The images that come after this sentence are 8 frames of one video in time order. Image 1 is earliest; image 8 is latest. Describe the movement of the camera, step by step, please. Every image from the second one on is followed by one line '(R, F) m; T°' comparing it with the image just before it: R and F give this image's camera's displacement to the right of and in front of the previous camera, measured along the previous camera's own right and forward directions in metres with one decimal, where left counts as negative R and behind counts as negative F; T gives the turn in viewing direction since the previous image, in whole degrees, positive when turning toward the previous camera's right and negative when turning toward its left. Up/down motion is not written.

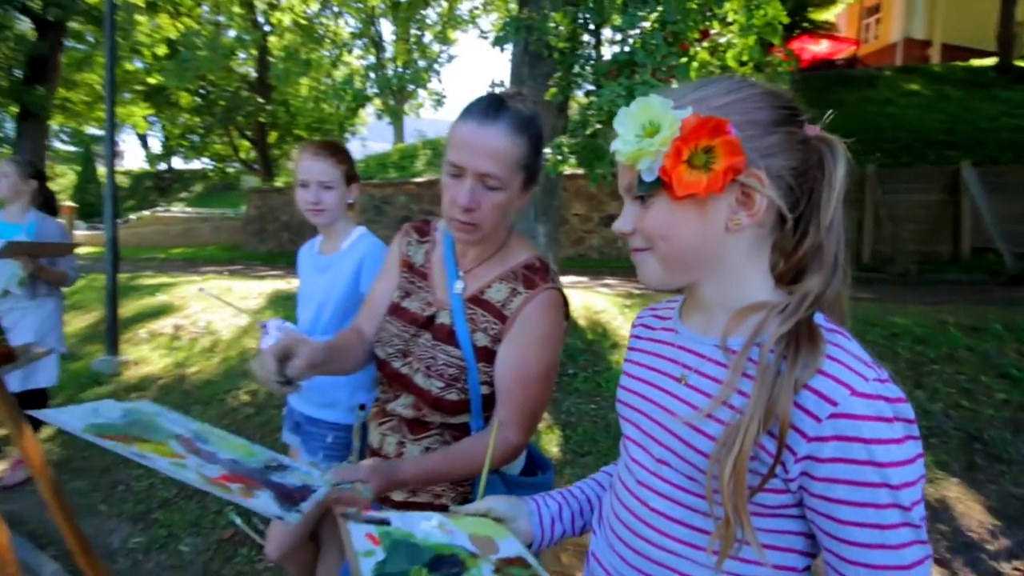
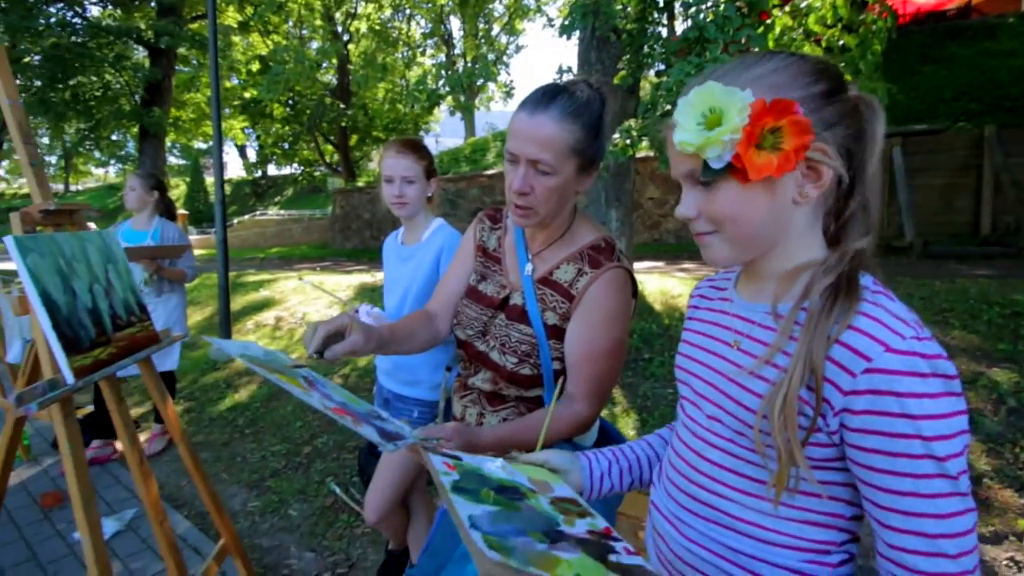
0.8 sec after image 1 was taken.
(+0.1, -0.2) m; -7°
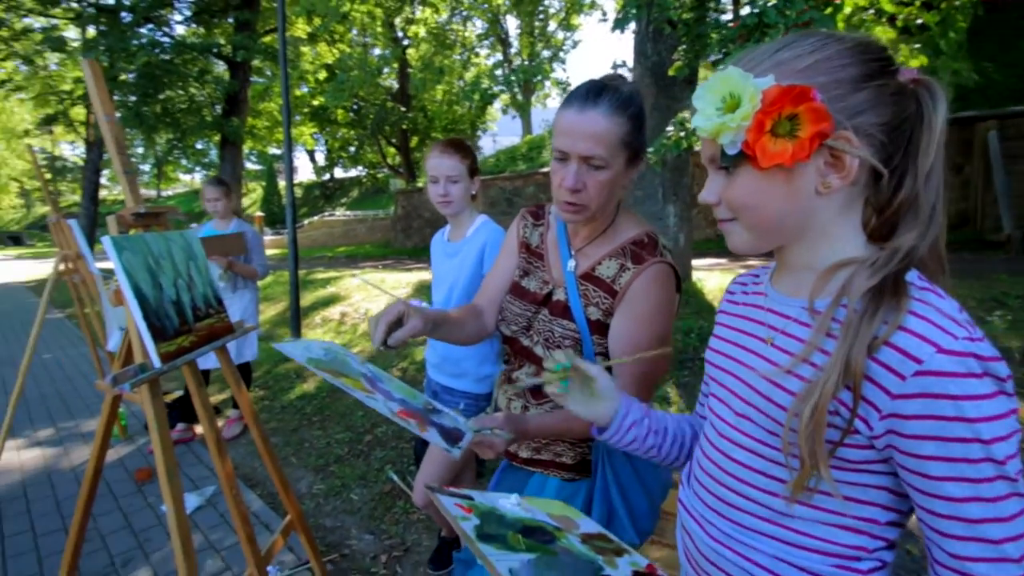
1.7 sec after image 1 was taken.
(+0.1, -0.1) m; -7°
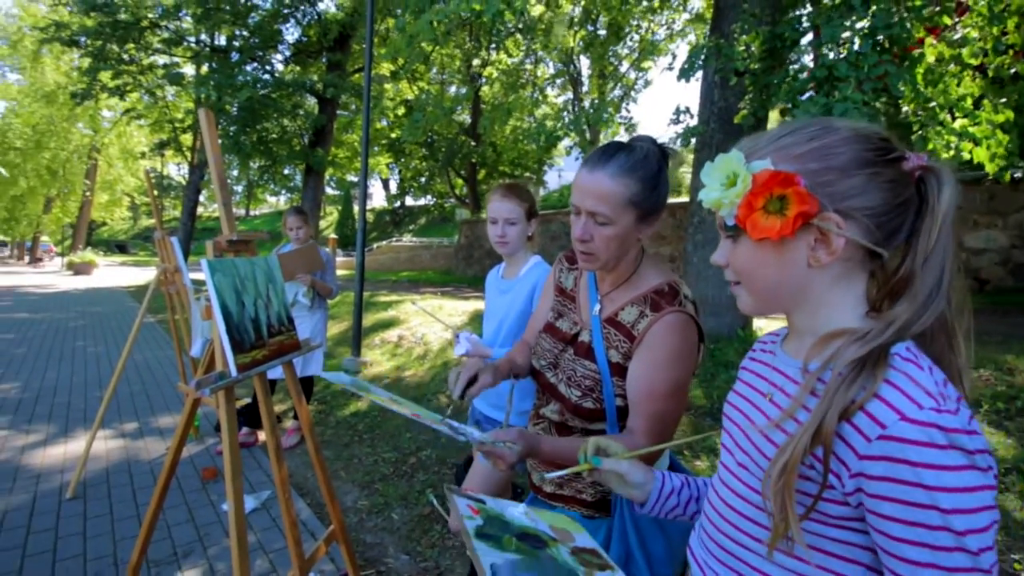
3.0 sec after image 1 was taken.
(+0.1, -0.2) m; -6°
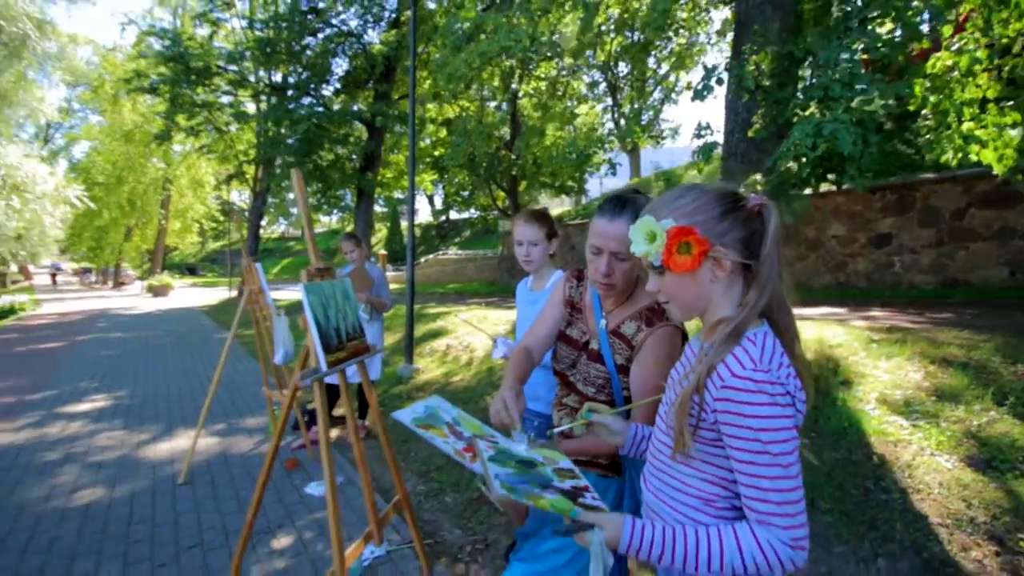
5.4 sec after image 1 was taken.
(+0.1, -0.5) m; -4°
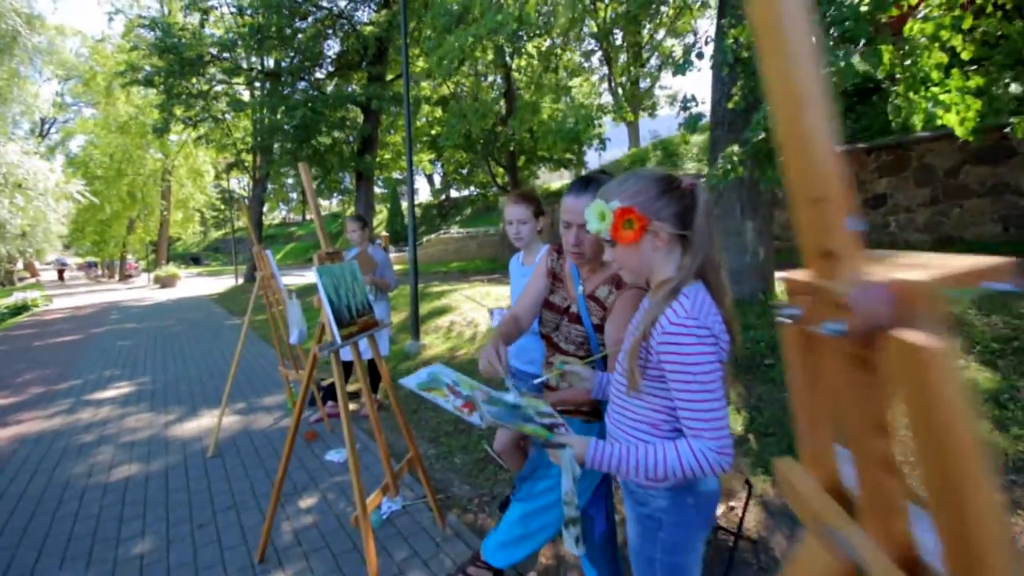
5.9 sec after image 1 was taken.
(0.0, -0.3) m; 0°
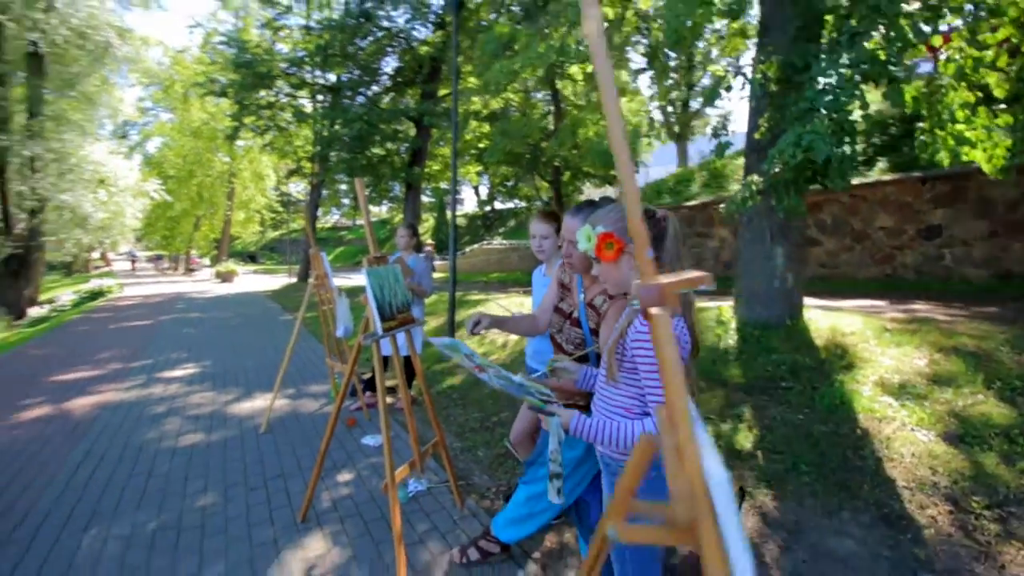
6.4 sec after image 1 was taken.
(+0.1, -0.4) m; -4°
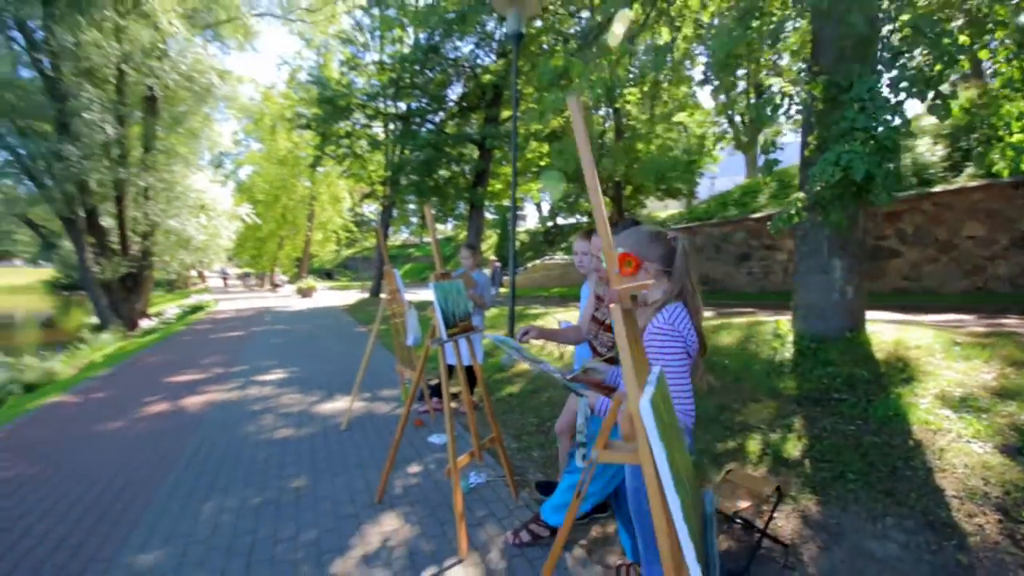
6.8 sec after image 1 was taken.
(+0.1, -0.4) m; -6°
